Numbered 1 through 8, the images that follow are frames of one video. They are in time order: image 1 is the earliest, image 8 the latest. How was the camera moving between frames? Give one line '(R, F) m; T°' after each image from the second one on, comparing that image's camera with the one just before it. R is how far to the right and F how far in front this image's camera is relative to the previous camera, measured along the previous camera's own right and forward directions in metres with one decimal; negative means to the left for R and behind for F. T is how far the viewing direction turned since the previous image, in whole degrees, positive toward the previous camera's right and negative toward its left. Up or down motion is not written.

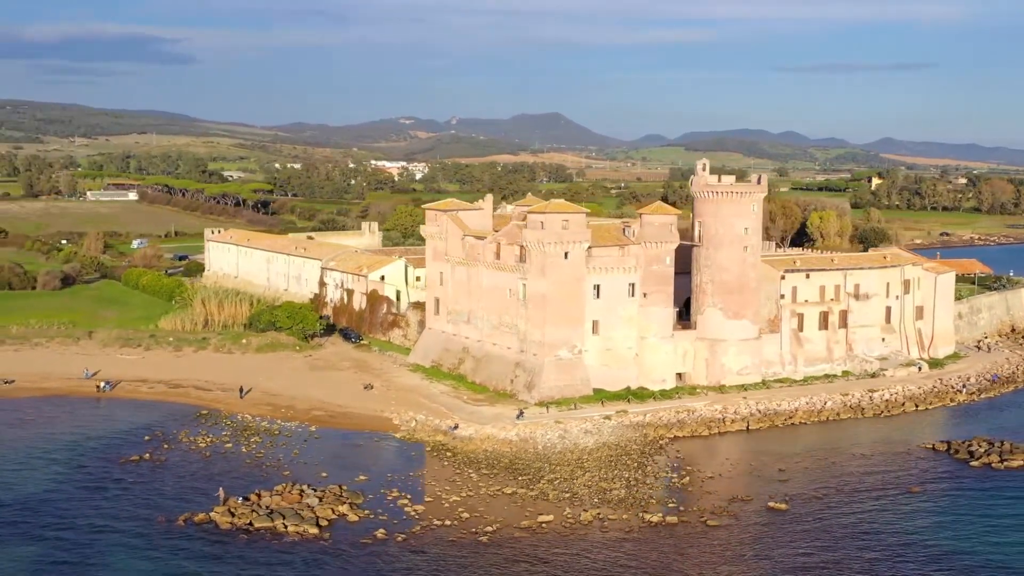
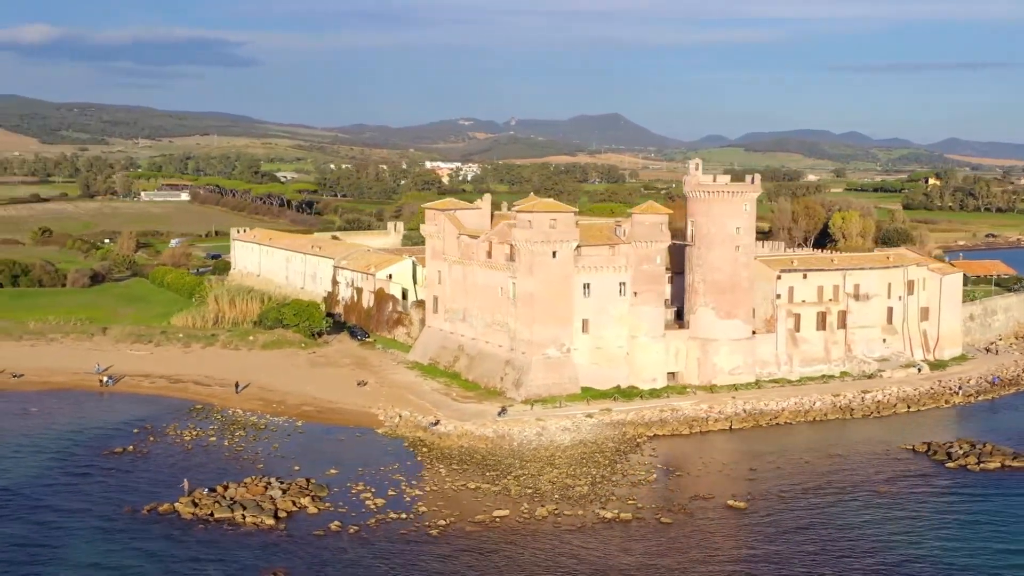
(+2.6, -0.3) m; -3°
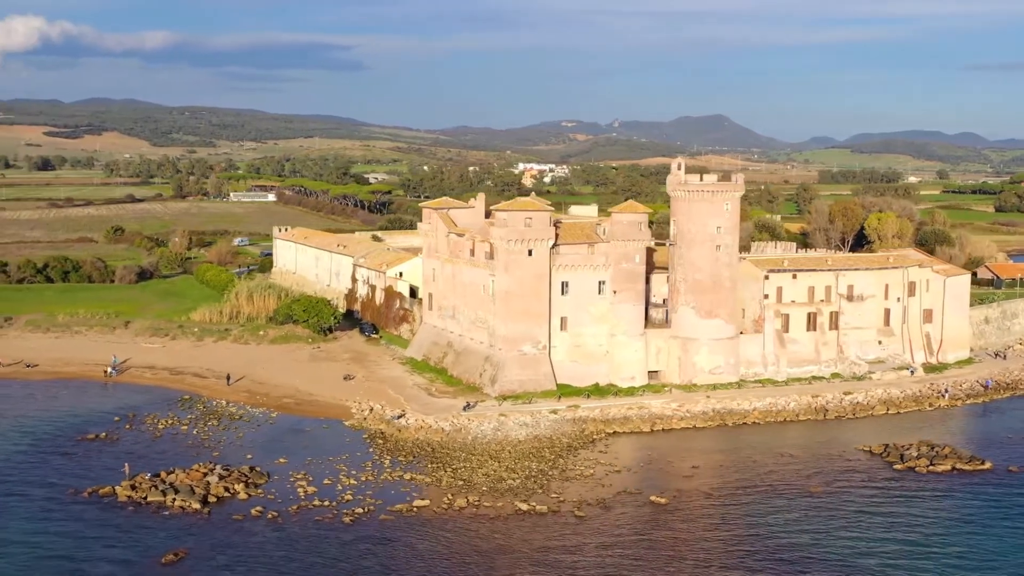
(+4.7, -0.5) m; -5°
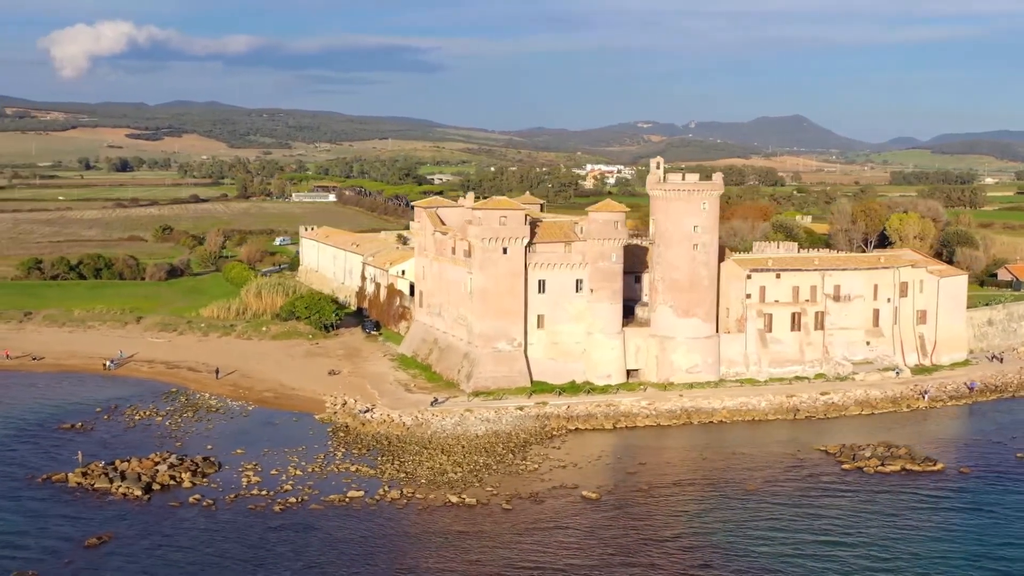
(+3.8, -0.4) m; -3°
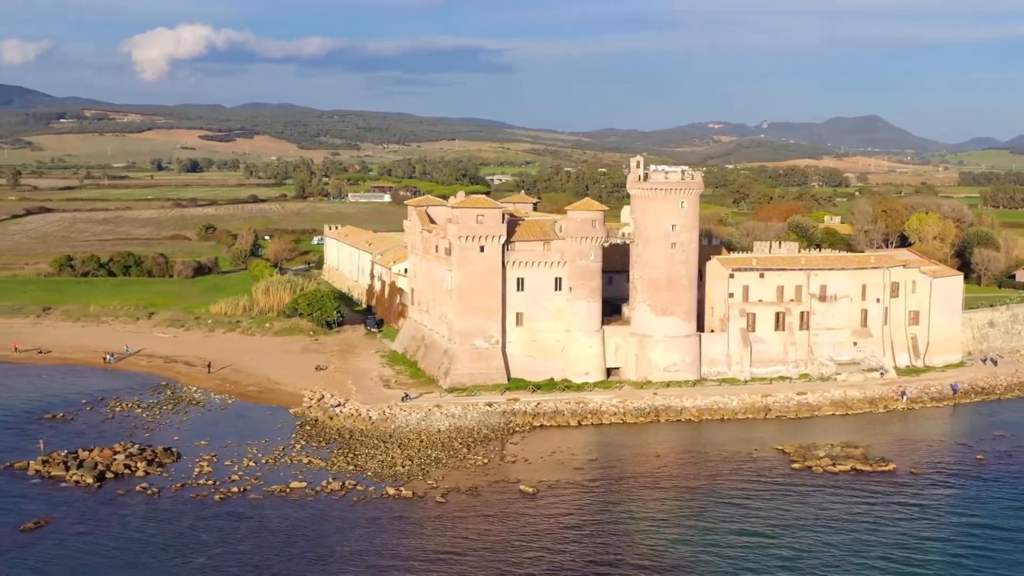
(+3.6, -0.4) m; -3°
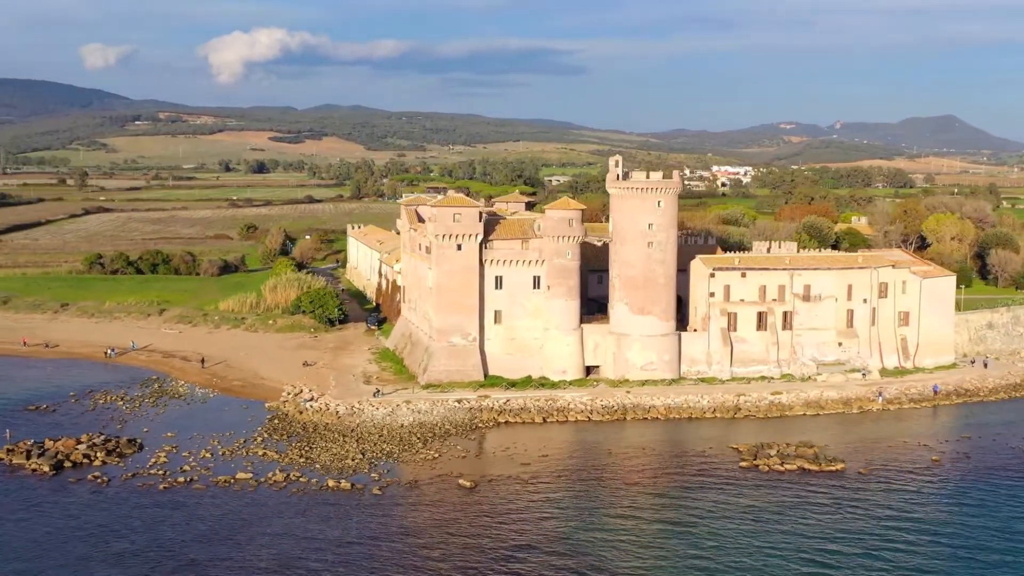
(+3.6, -0.4) m; -3°
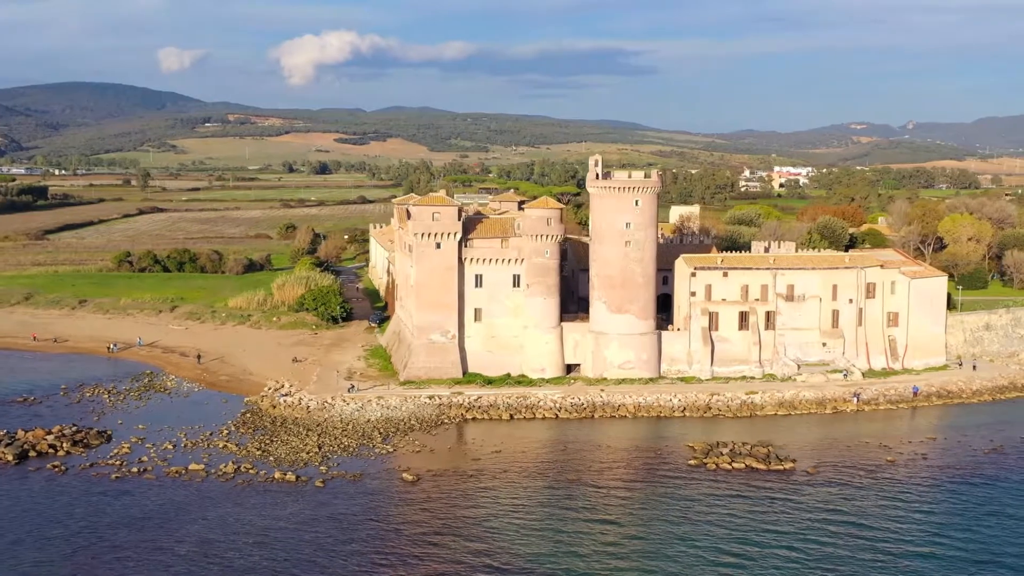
(+3.4, -0.3) m; -3°
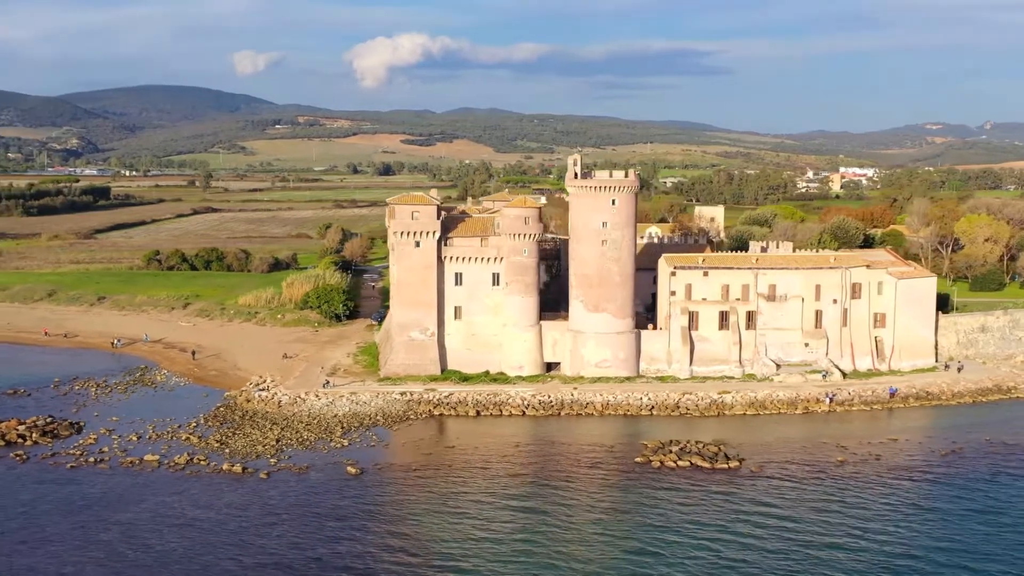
(+3.6, -0.3) m; -3°
